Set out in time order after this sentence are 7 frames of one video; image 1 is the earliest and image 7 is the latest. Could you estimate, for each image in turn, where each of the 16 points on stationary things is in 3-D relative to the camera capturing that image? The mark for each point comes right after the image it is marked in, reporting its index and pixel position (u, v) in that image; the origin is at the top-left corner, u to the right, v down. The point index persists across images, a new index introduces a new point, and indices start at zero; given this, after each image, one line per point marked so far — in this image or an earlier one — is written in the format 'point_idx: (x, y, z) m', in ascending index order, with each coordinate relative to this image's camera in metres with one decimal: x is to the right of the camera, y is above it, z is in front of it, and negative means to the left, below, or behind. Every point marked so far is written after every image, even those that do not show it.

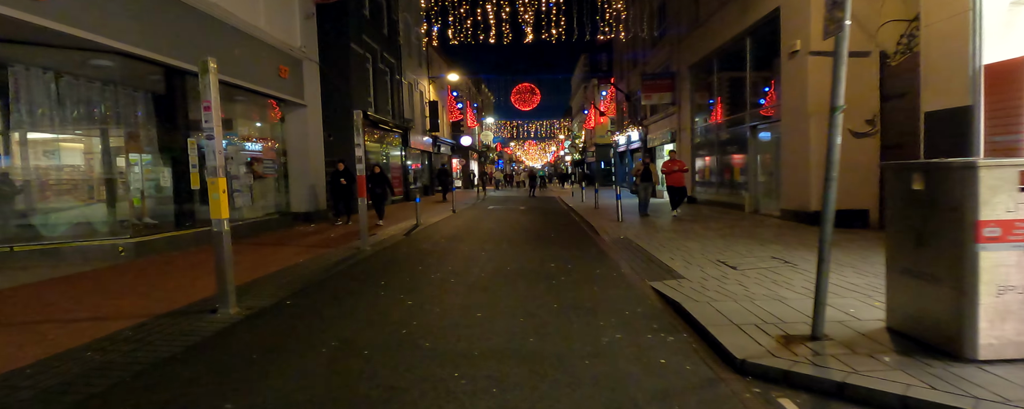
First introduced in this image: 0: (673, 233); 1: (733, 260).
0: (+3.5, -0.6, +11.0) m
1: (+3.3, -0.8, +7.6) m
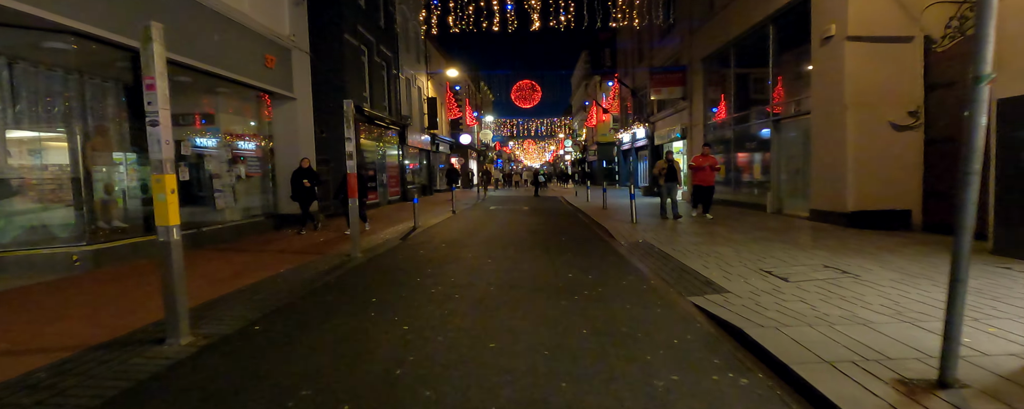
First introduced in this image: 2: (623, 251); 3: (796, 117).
0: (+3.7, -0.6, +10.0) m
1: (+3.5, -0.9, +6.6) m
2: (+2.0, -0.8, +9.0) m
3: (+7.1, +2.2, +12.7) m
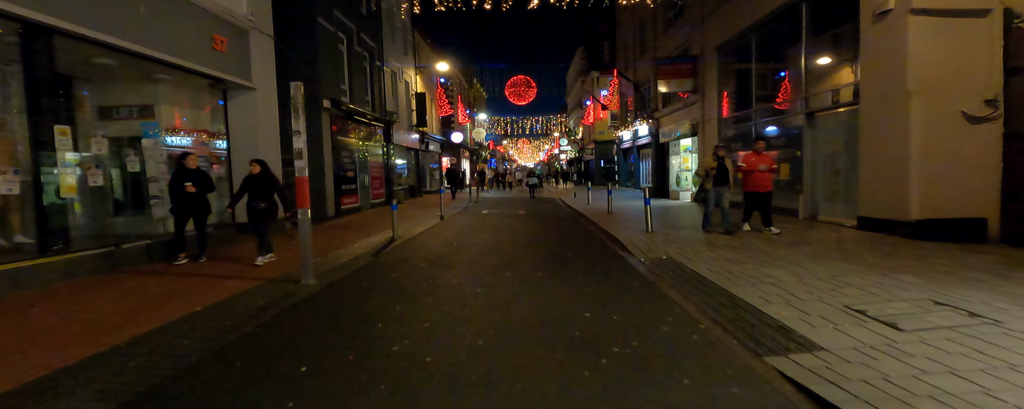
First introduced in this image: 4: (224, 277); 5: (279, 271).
0: (+3.6, -0.7, +8.3) m
1: (+3.5, -1.0, +4.9) m
2: (+1.9, -1.0, +7.2) m
3: (+7.0, +2.1, +10.9) m
4: (-3.9, -1.0, +6.8) m
5: (-3.3, -1.0, +7.1) m
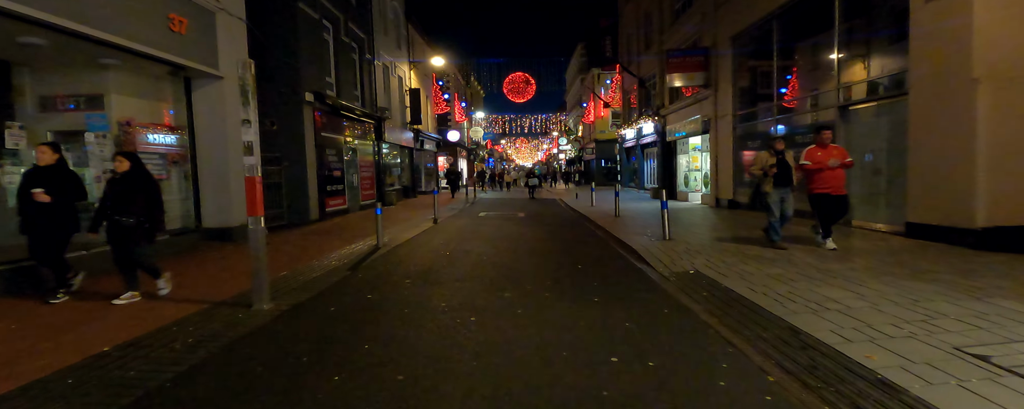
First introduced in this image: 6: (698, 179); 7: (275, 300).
0: (+3.6, -0.8, +7.1) m
1: (+3.5, -1.1, +3.7) m
2: (+1.9, -1.0, +6.0) m
3: (+7.0, +2.0, +9.7) m
4: (-3.8, -1.0, +5.5) m
5: (-3.2, -1.0, +5.8) m
6: (+7.3, +1.0, +19.9) m
7: (-2.6, -1.0, +5.5) m
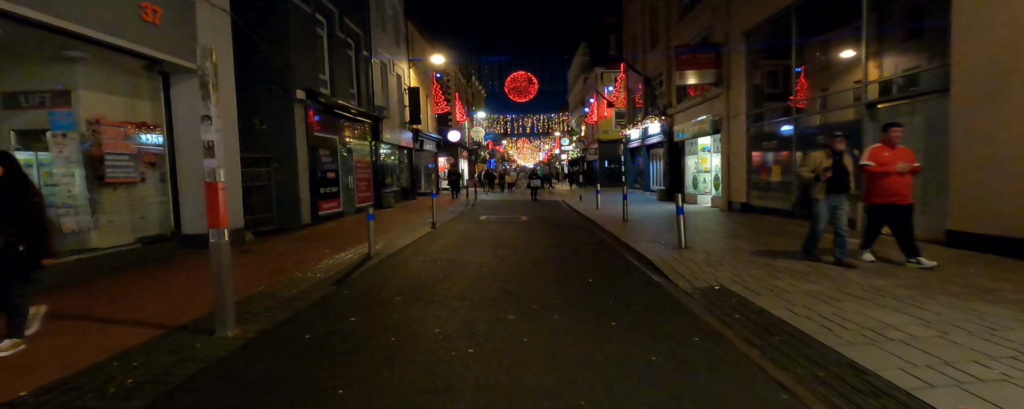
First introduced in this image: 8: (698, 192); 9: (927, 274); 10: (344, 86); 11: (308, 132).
0: (+3.6, -0.9, +6.3) m
1: (+3.5, -1.2, +2.9) m
2: (+2.0, -1.1, +5.3) m
3: (+7.1, +1.9, +9.0) m
4: (-3.8, -1.1, +4.8) m
5: (-3.2, -1.1, +5.1) m
6: (+7.4, +0.9, +19.1) m
7: (-2.5, -1.1, +4.8) m
8: (+7.3, +0.5, +19.9) m
9: (+5.0, -0.9, +6.1) m
10: (-5.6, +4.0, +16.9) m
11: (-5.6, +2.0, +13.9) m
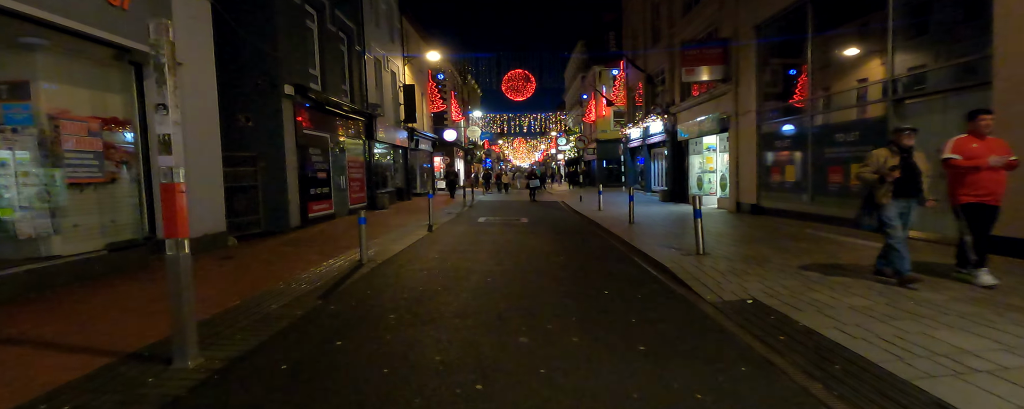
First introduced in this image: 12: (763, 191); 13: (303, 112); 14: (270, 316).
0: (+3.7, -0.9, +5.7) m
1: (+3.7, -1.2, +2.3) m
2: (+2.1, -1.2, +4.6) m
3: (+7.1, +1.9, +8.4) m
4: (-3.7, -1.2, +4.1) m
5: (-3.1, -1.2, +4.4) m
6: (+7.3, +0.9, +18.5) m
7: (-2.4, -1.2, +4.1) m
8: (+7.2, +0.5, +19.3) m
9: (+5.1, -0.9, +5.5) m
10: (-5.6, +3.9, +16.2) m
11: (-5.6, +1.9, +13.2) m
12: (+7.1, +0.4, +14.2) m
13: (-5.6, +2.5, +13.5) m
14: (-2.4, -1.1, +5.1) m
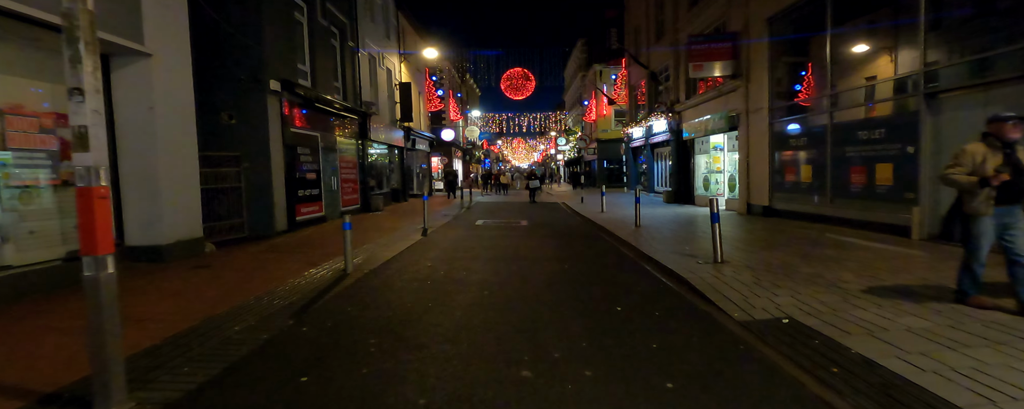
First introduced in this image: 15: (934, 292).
0: (+3.7, -1.0, +5.0) m
1: (+3.7, -1.2, +1.5) m
2: (+2.1, -1.2, +3.9) m
3: (+7.1, +1.8, +7.7) m
4: (-3.7, -1.2, +3.4) m
5: (-3.1, -1.2, +3.7) m
6: (+7.3, +0.8, +17.8) m
7: (-2.4, -1.2, +3.4) m
8: (+7.2, +0.4, +18.5) m
9: (+5.1, -0.9, +4.8) m
10: (-5.6, +3.9, +15.4) m
11: (-5.6, +1.9, +12.4) m
12: (+7.0, +0.3, +13.5) m
13: (-5.6, +2.4, +12.8) m
14: (-2.4, -1.2, +4.4) m
15: (+4.4, -0.9, +5.3) m
